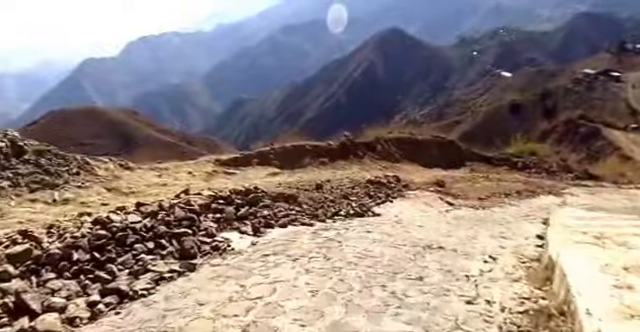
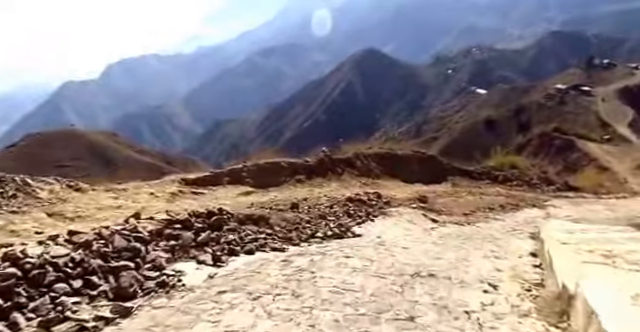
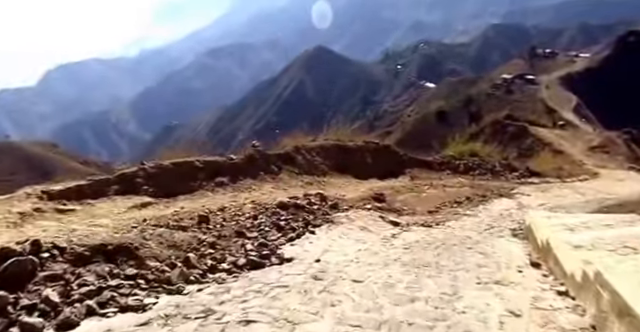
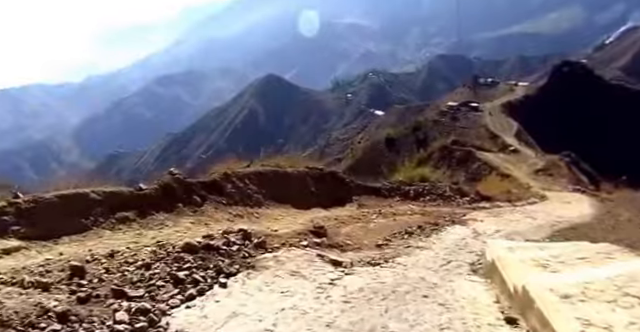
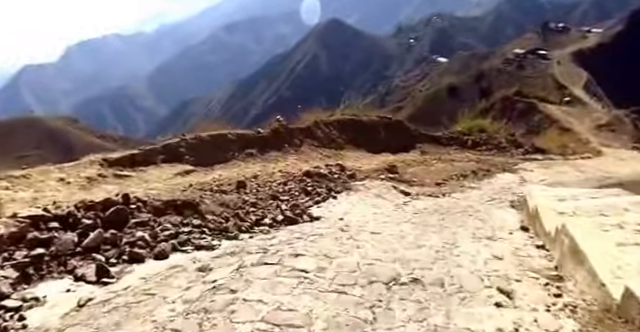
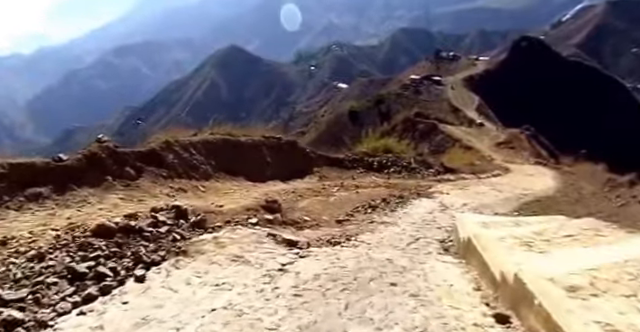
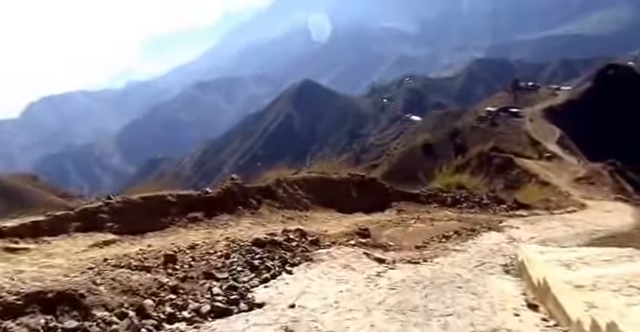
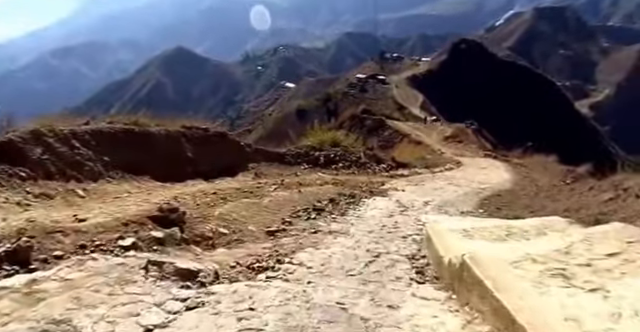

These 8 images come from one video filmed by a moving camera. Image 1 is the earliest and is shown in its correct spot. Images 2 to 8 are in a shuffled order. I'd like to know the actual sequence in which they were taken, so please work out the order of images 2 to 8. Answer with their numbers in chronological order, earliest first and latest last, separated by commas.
2, 5, 3, 7, 4, 6, 8
